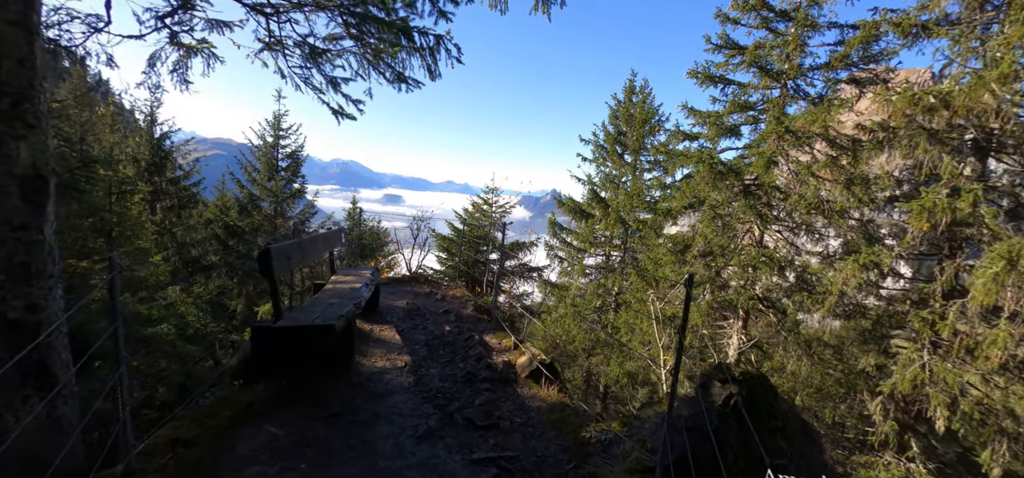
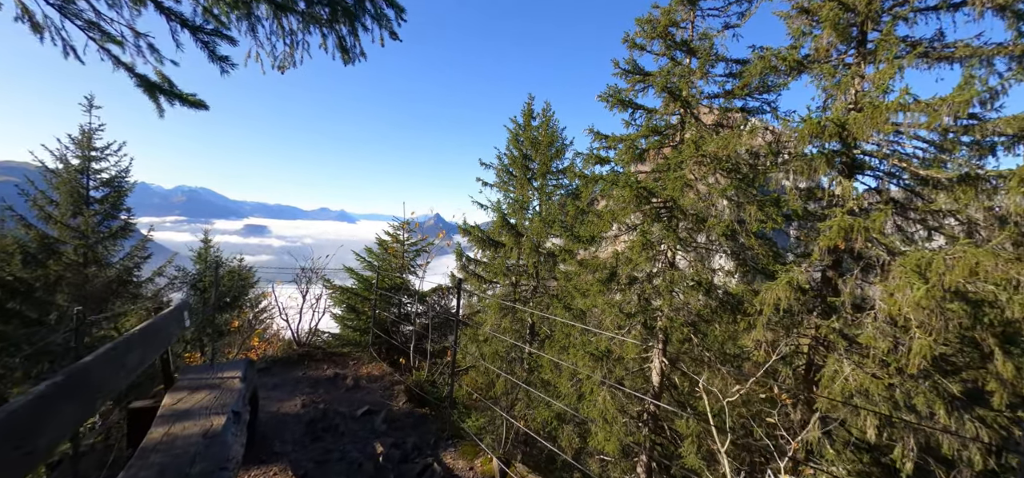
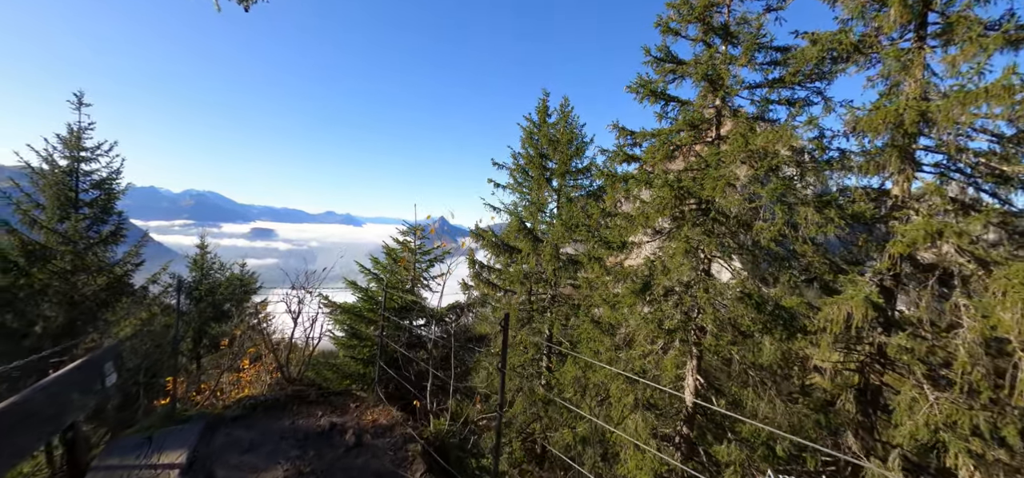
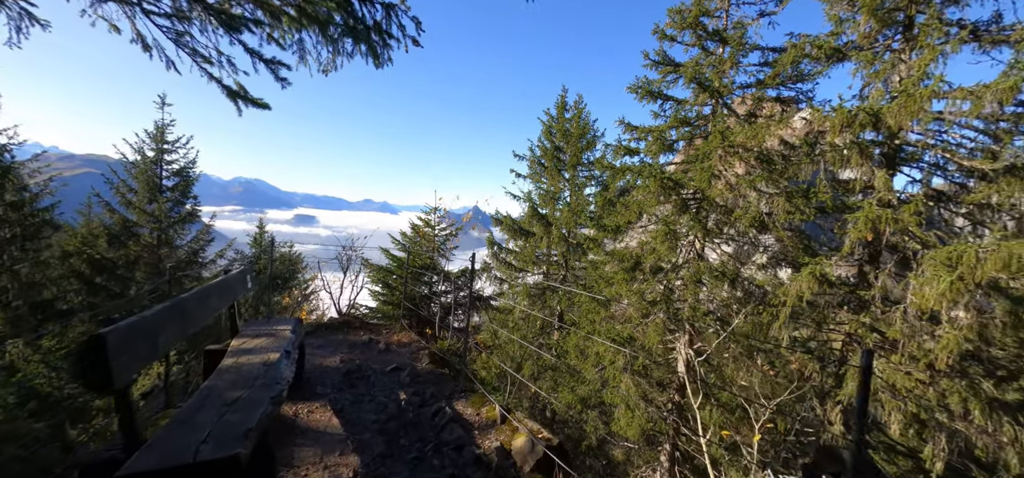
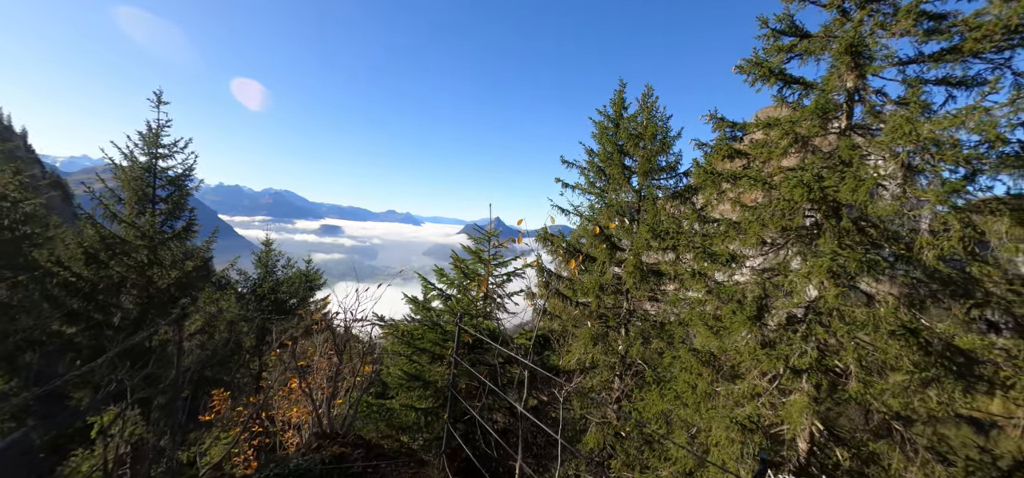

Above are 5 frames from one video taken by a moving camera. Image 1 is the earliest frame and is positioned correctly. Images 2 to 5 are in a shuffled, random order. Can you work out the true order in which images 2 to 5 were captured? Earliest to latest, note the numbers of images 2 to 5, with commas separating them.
4, 2, 3, 5
